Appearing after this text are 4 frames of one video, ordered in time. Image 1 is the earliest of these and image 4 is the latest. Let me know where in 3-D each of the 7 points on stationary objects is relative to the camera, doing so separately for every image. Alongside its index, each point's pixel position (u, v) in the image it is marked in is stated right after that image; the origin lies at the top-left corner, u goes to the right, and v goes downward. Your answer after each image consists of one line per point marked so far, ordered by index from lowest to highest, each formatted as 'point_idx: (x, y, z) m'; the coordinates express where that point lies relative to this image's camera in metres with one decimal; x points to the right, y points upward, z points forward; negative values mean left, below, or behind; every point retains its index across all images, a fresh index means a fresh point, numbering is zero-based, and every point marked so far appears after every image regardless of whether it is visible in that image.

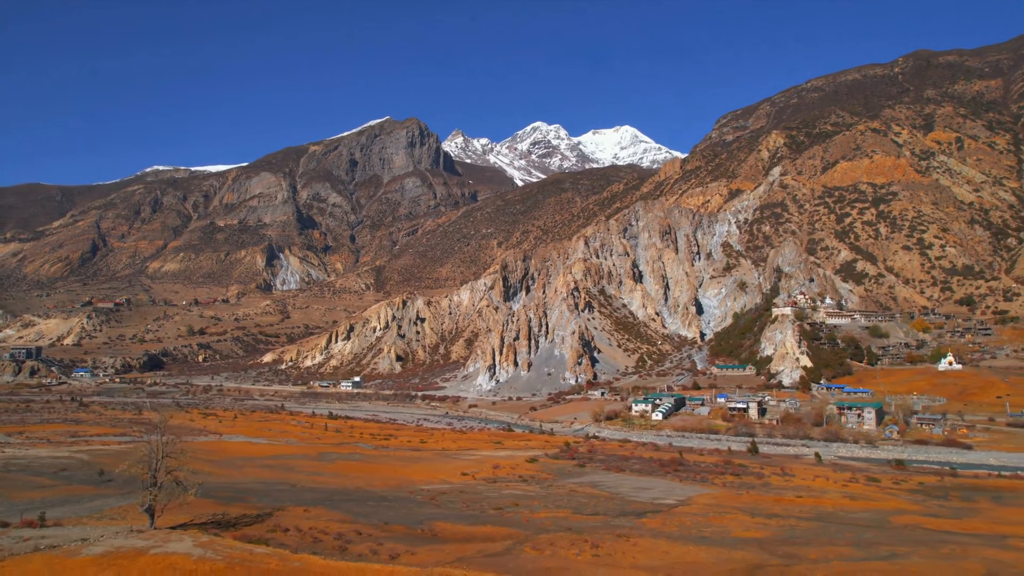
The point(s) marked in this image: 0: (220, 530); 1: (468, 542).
0: (-8.0, -6.6, +19.7) m
1: (-1.2, -6.9, +19.7) m
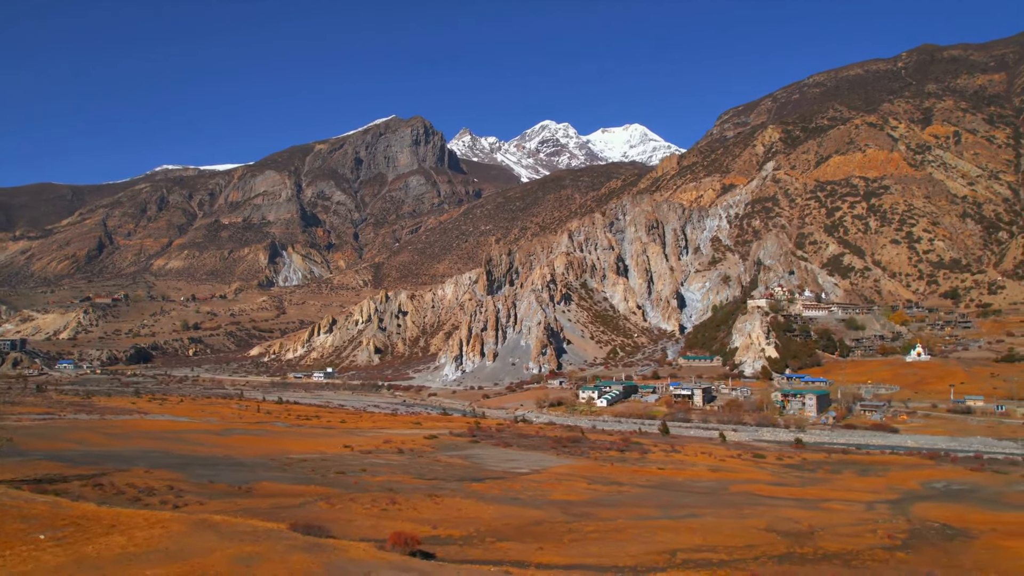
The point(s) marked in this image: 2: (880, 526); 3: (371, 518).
0: (-13.5, -5.5, +20.1) m
1: (-6.7, -5.8, +20.0) m
2: (+9.4, -6.1, +18.6) m
3: (-3.5, -5.7, +17.9) m
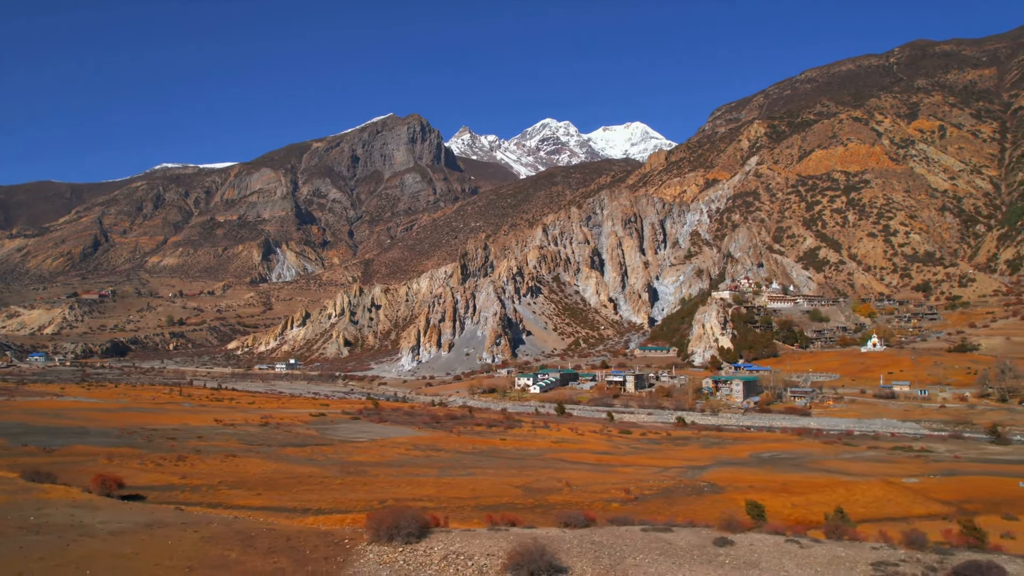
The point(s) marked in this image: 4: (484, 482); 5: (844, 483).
0: (-19.5, -4.4, +20.5) m
1: (-12.7, -4.8, +20.3) m
2: (+3.3, -5.1, +18.8) m
3: (-9.5, -4.7, +18.2) m
4: (-0.7, -4.9, +18.0) m
5: (+8.6, -5.2, +19.0) m
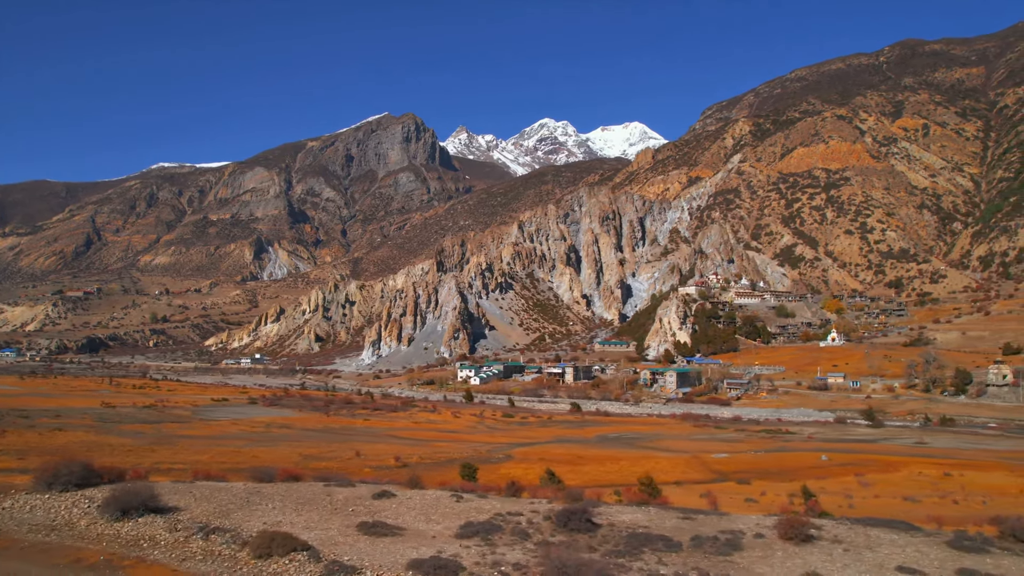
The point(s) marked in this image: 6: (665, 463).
0: (-24.6, -3.7, +20.6) m
1: (-17.8, -4.0, +20.4) m
2: (-1.8, -4.4, +18.9) m
3: (-14.7, -3.9, +18.3) m
4: (-5.9, -4.1, +18.1) m
5: (+3.4, -4.4, +19.1) m
6: (+3.9, -4.4, +18.4) m
